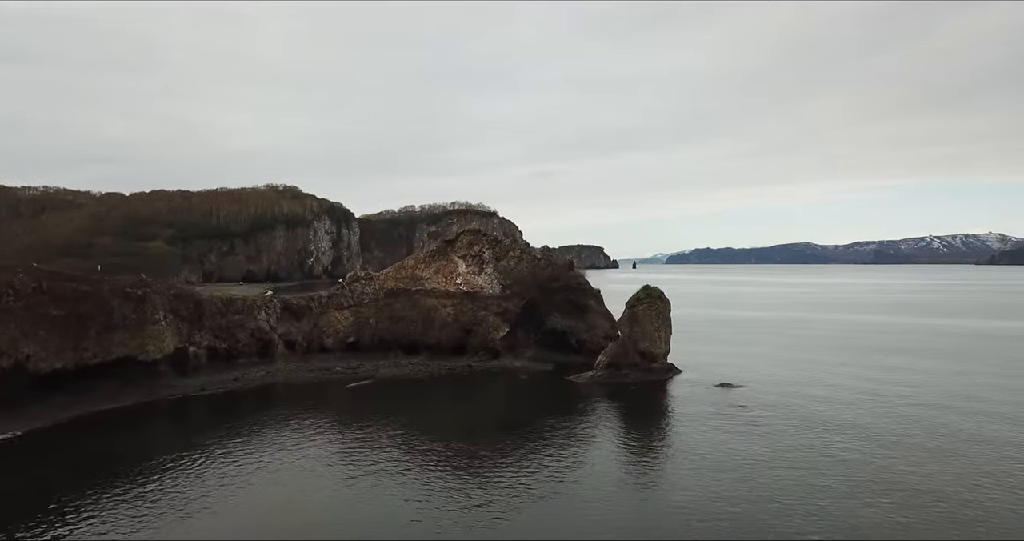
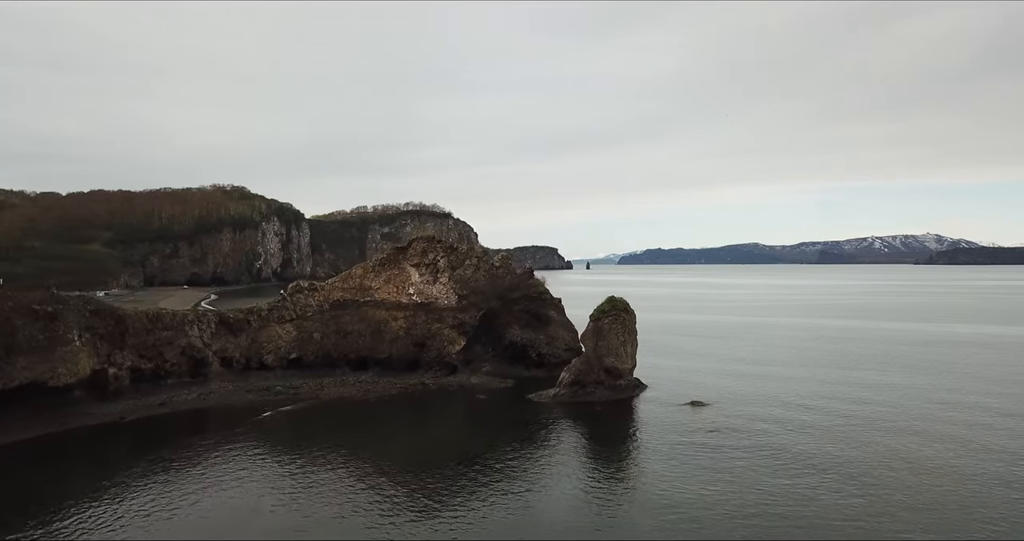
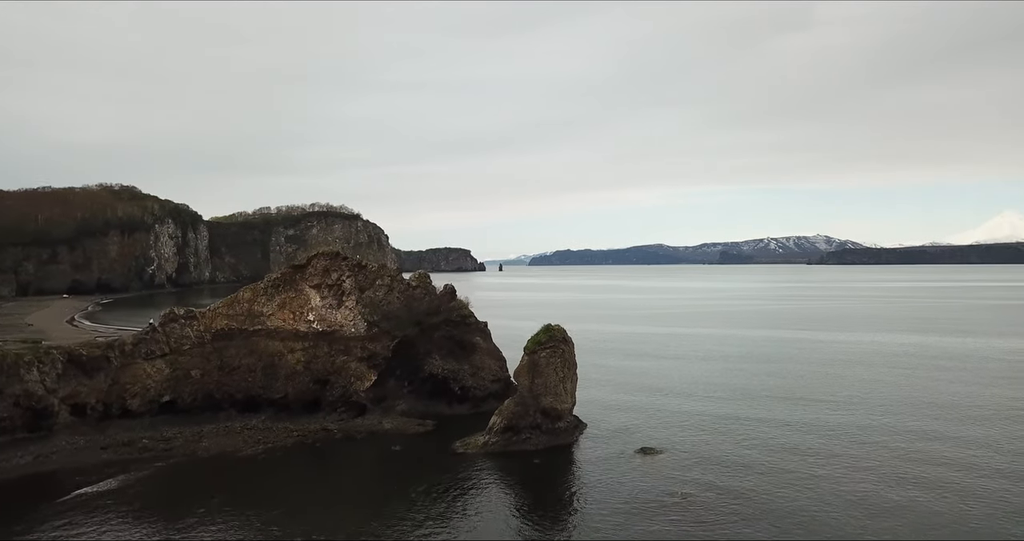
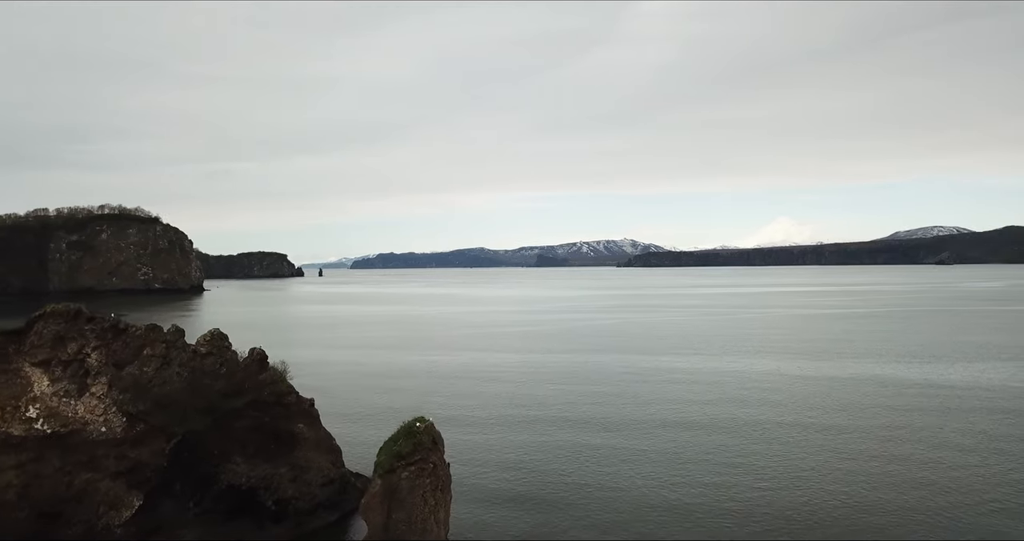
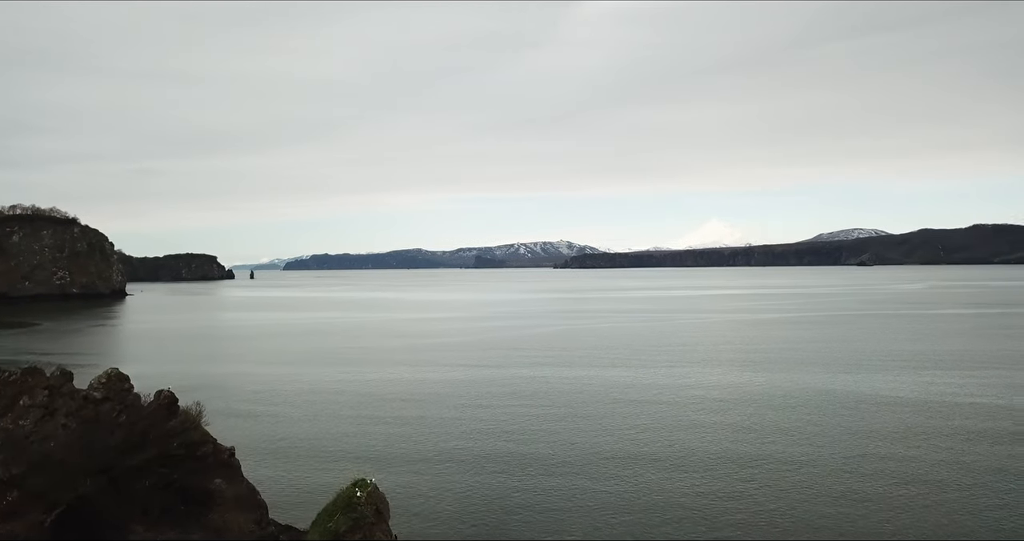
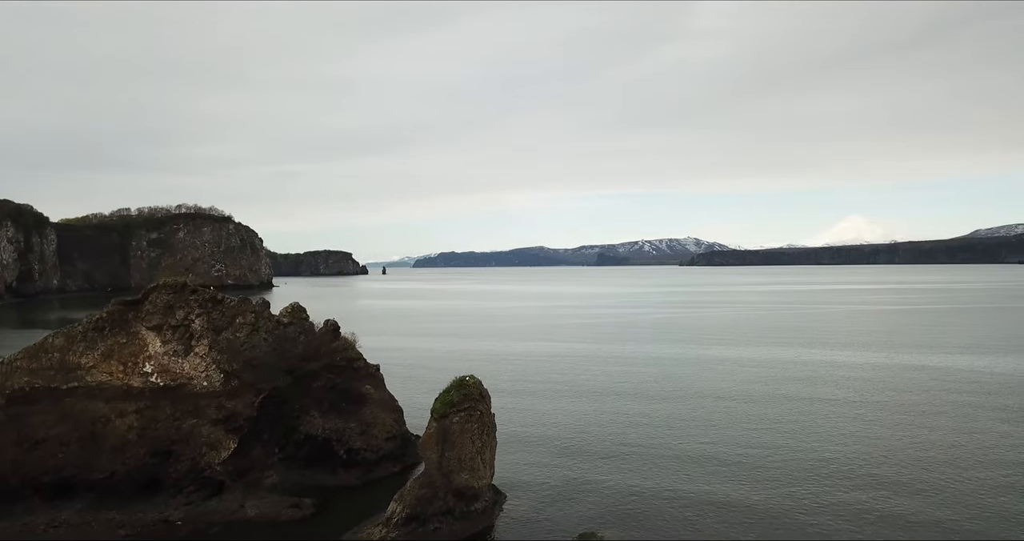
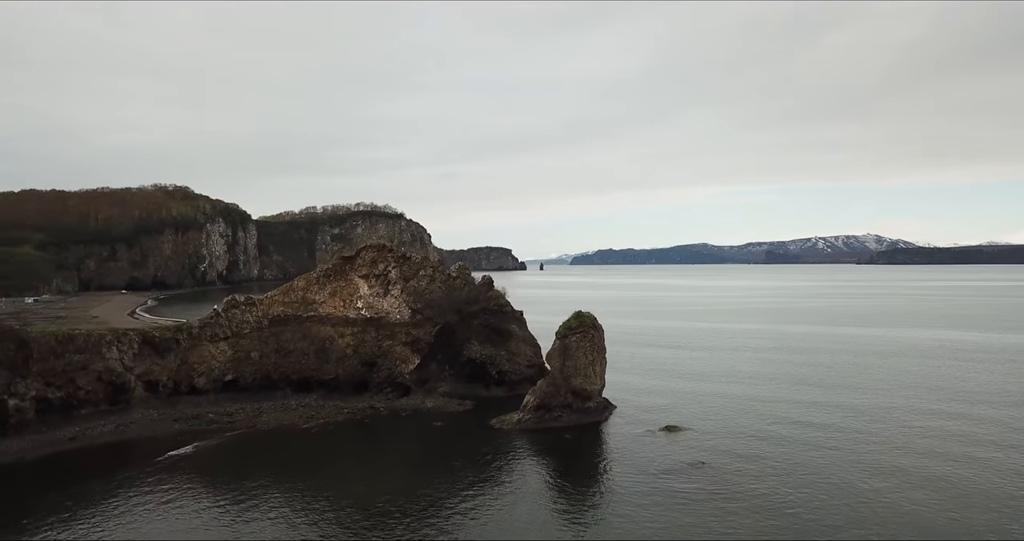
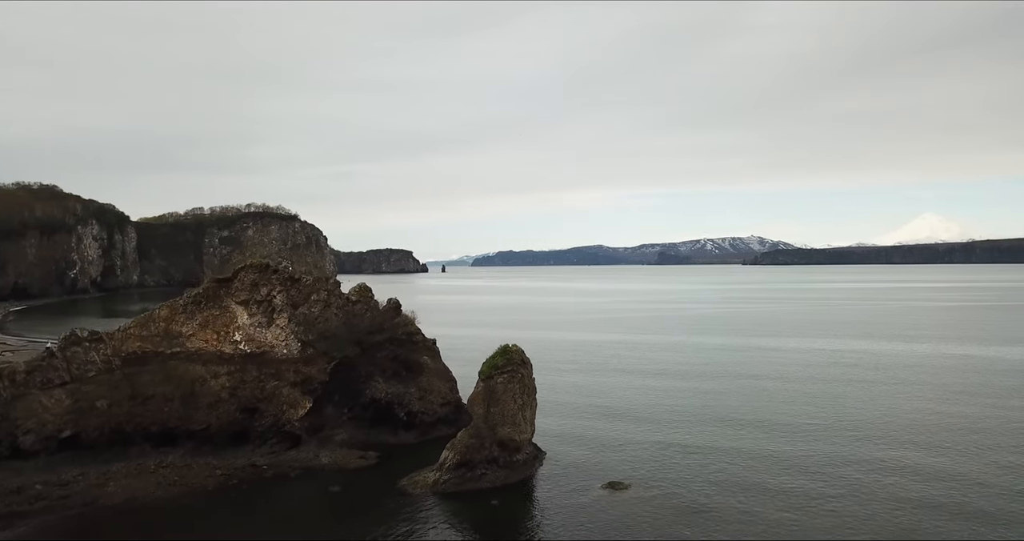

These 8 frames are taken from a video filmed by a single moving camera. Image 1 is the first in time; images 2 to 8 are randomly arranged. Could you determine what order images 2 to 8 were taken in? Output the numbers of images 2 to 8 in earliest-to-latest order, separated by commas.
2, 7, 3, 8, 6, 4, 5
